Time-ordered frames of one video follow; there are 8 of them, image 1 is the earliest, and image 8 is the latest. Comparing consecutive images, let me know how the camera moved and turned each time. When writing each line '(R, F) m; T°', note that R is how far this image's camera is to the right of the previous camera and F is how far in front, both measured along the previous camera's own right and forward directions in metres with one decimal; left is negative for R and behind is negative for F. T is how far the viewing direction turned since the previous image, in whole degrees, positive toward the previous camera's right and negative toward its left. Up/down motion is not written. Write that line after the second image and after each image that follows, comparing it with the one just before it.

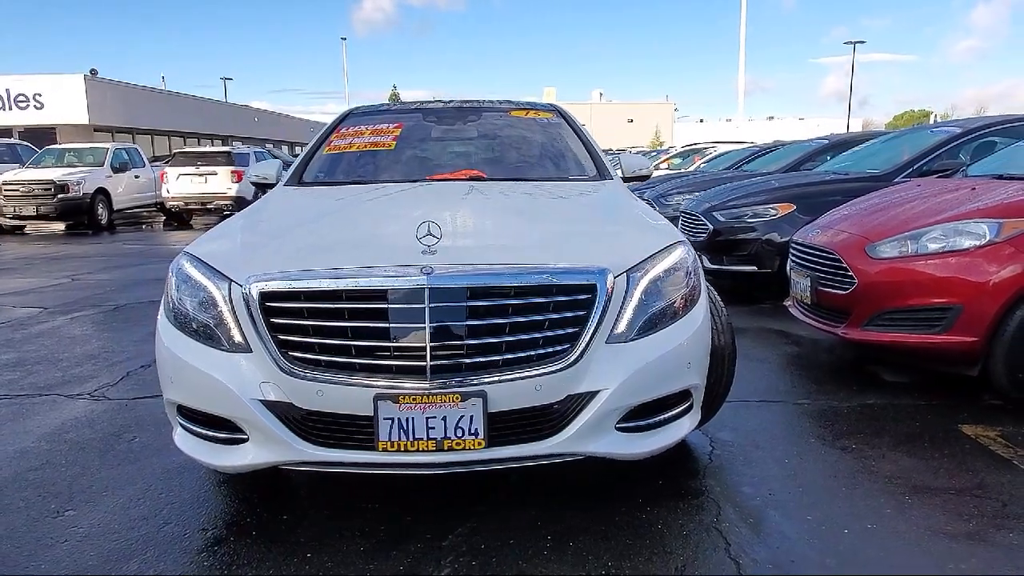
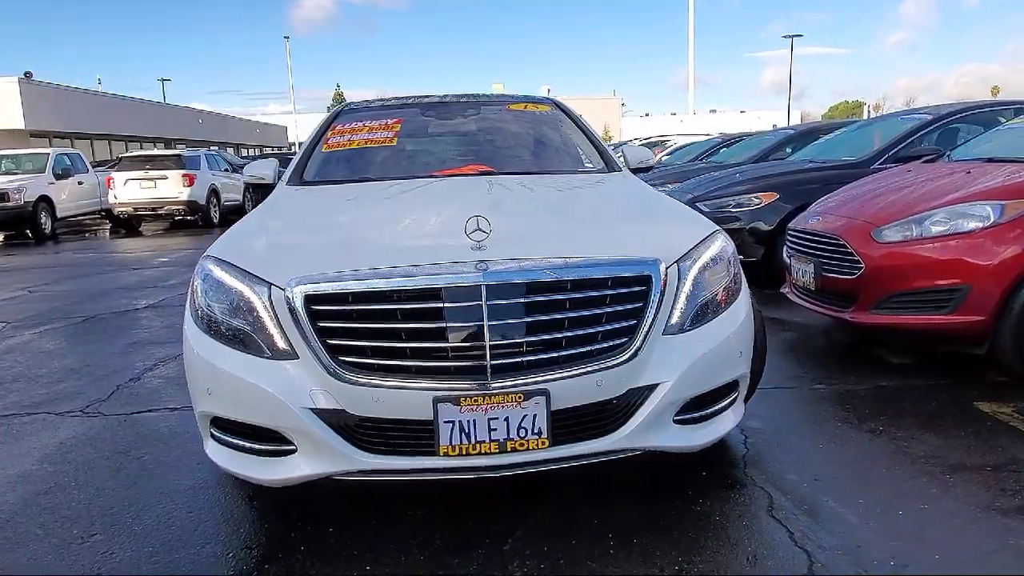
(-0.4, +0.1) m; +4°
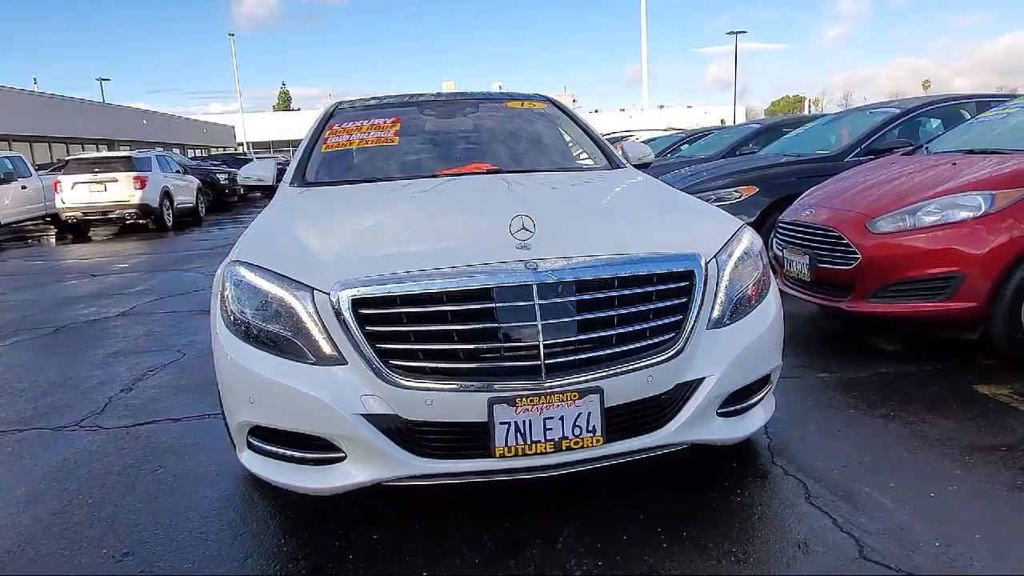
(-0.3, 0.0) m; +4°
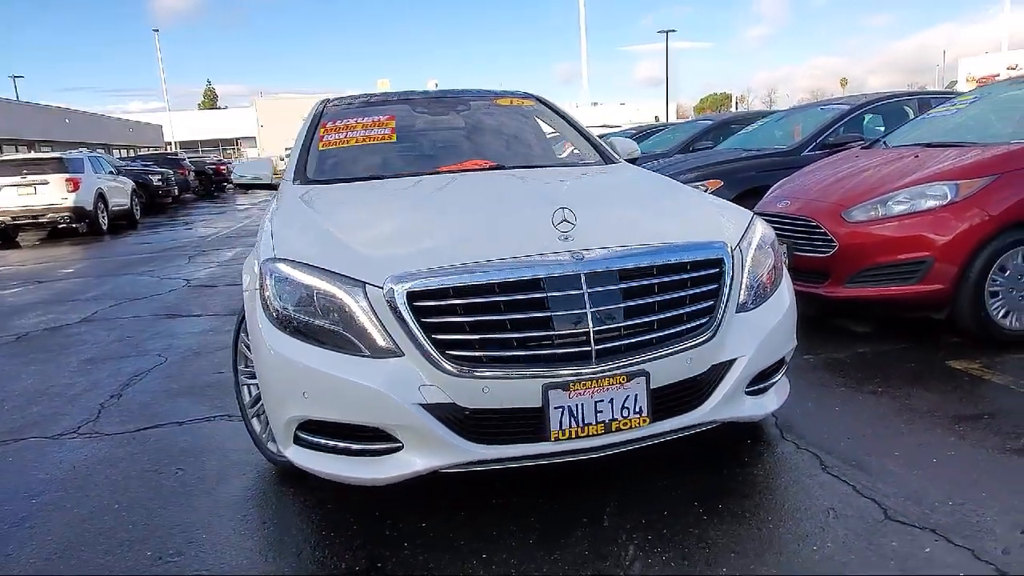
(-0.4, -0.1) m; +5°
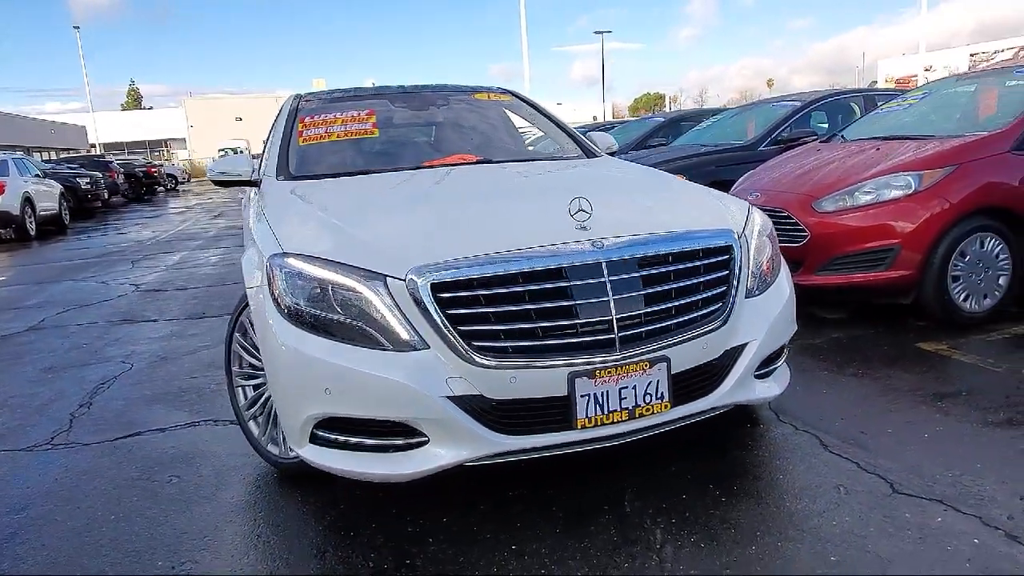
(-0.3, 0.0) m; +5°
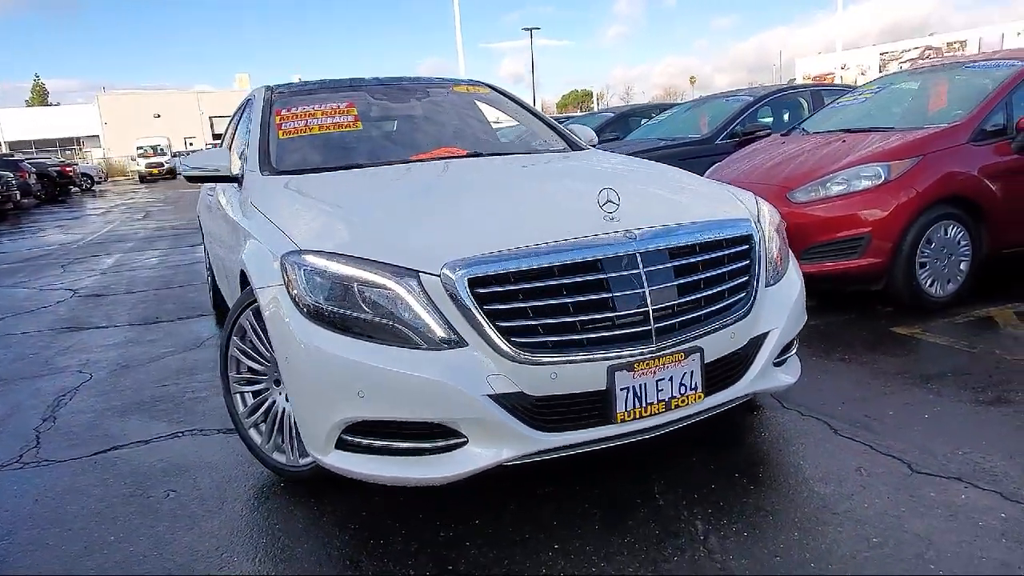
(-0.3, +0.1) m; +5°
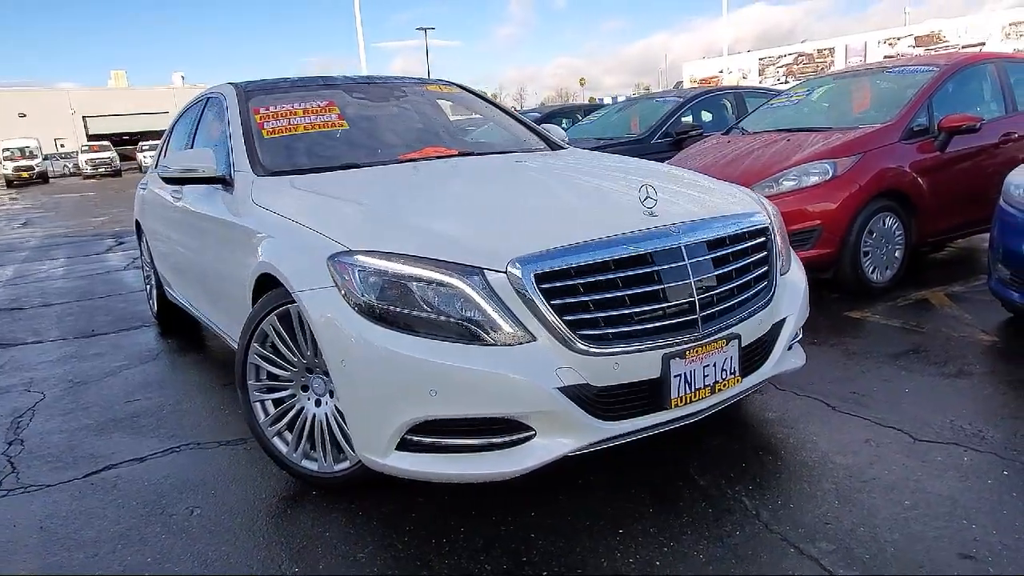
(-0.5, 0.0) m; +8°
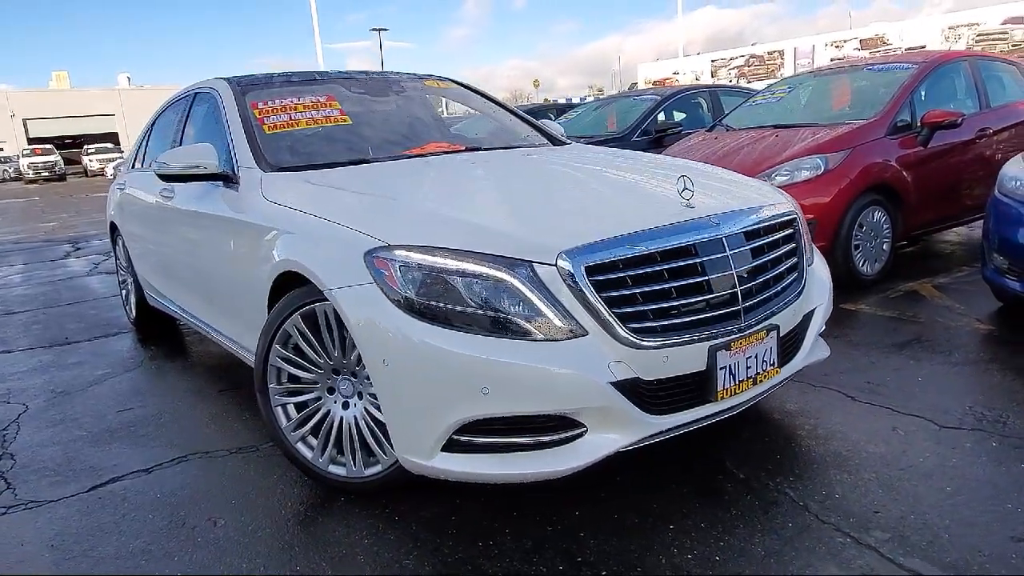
(-0.3, +0.1) m; +3°
